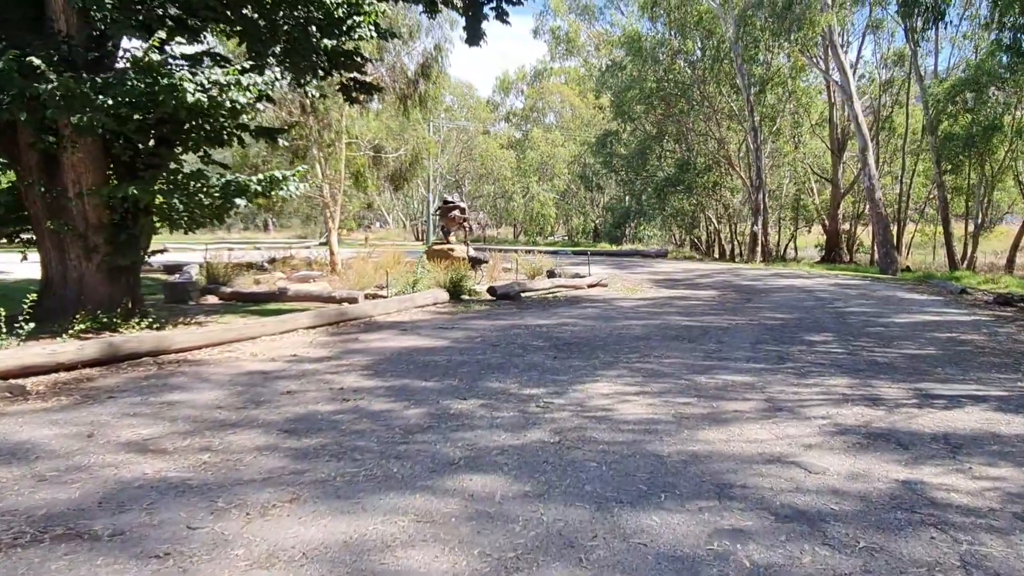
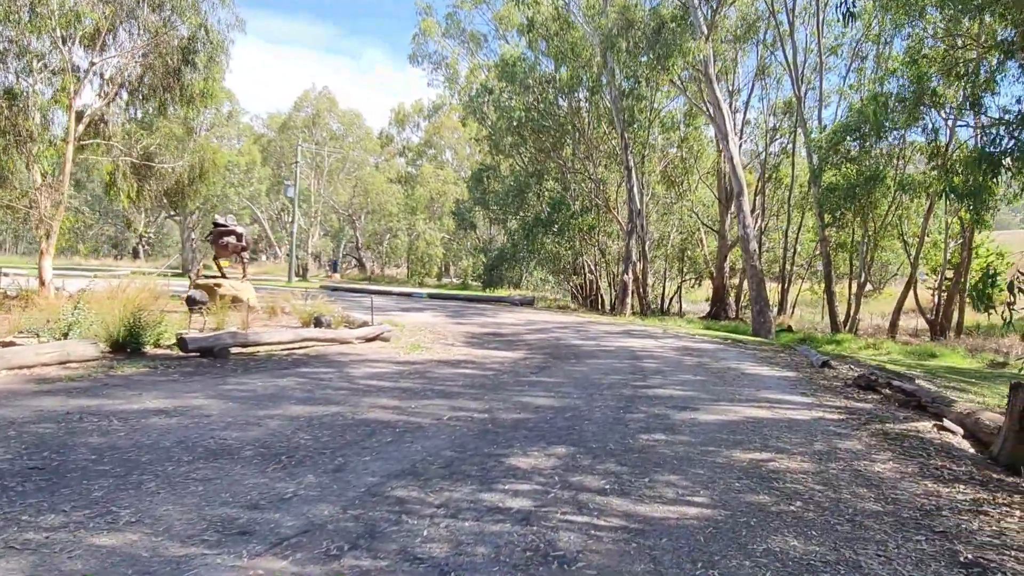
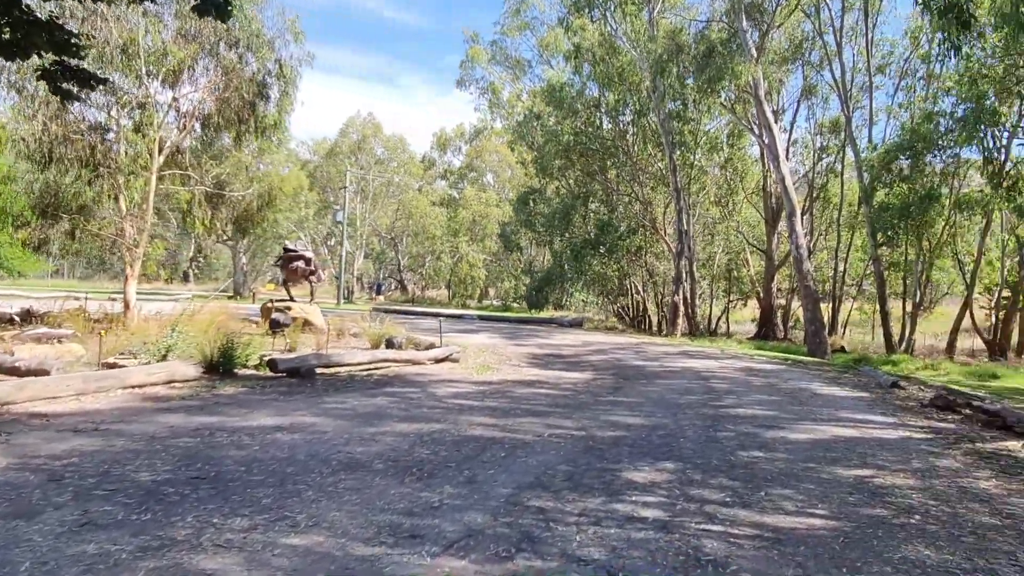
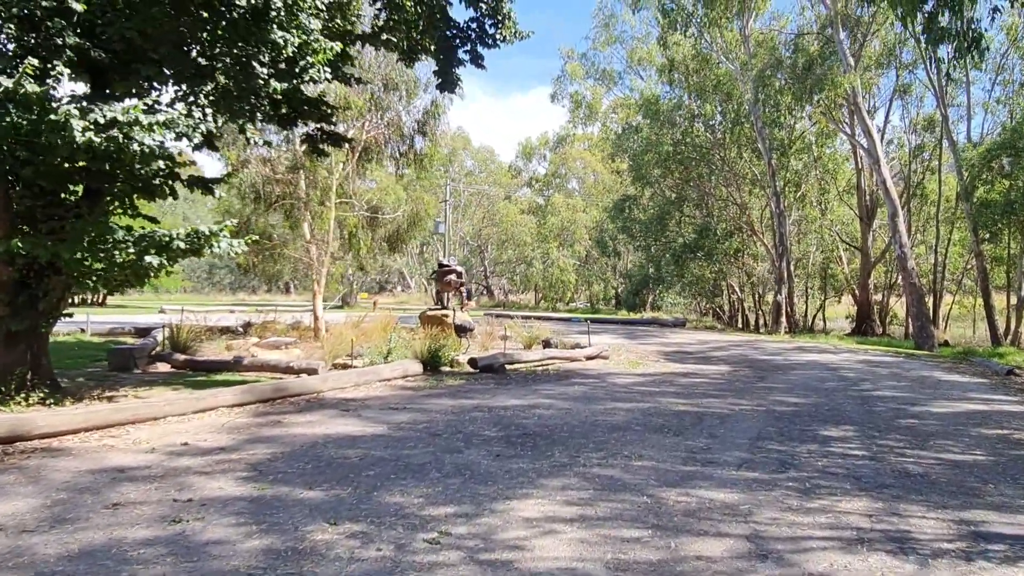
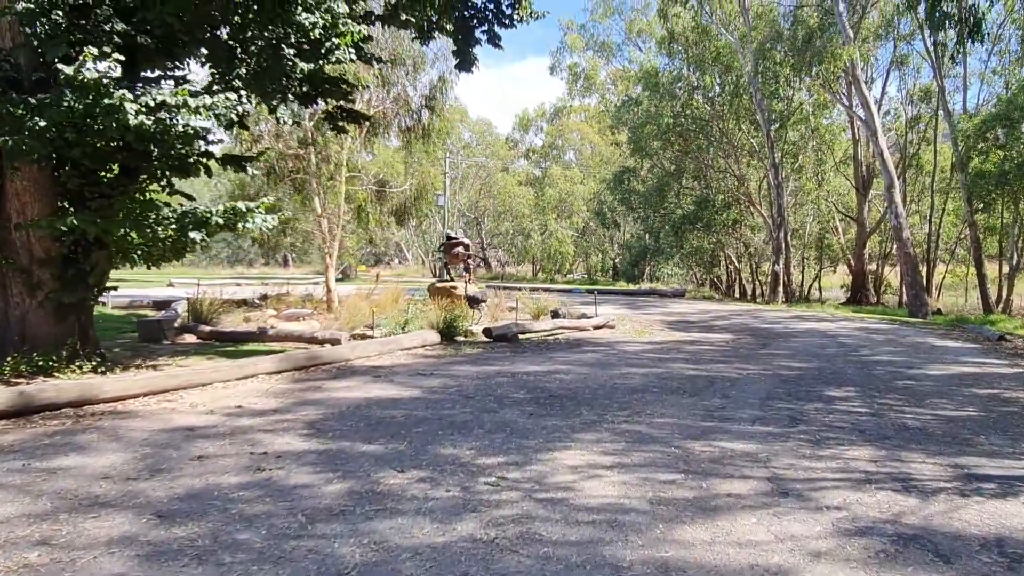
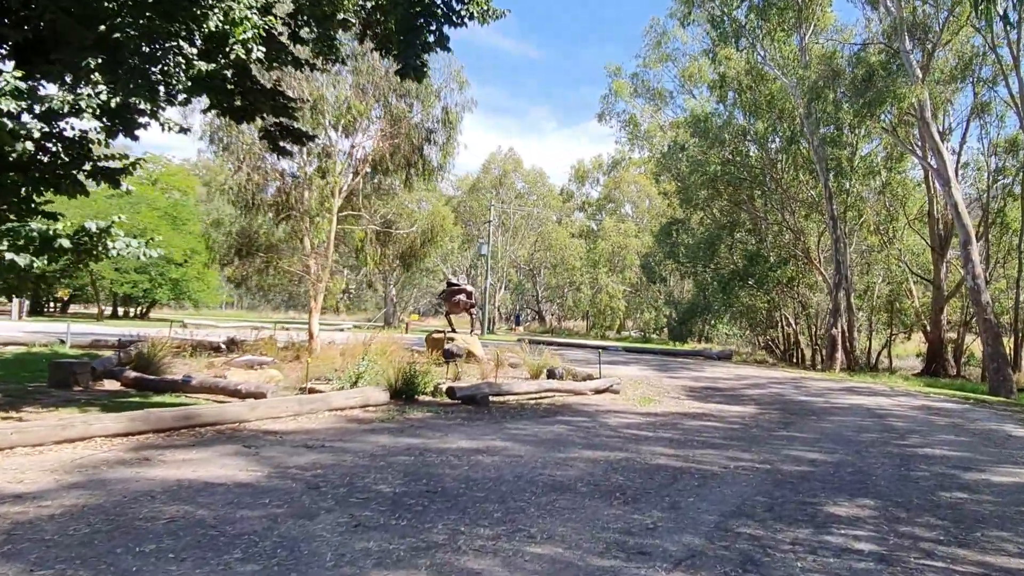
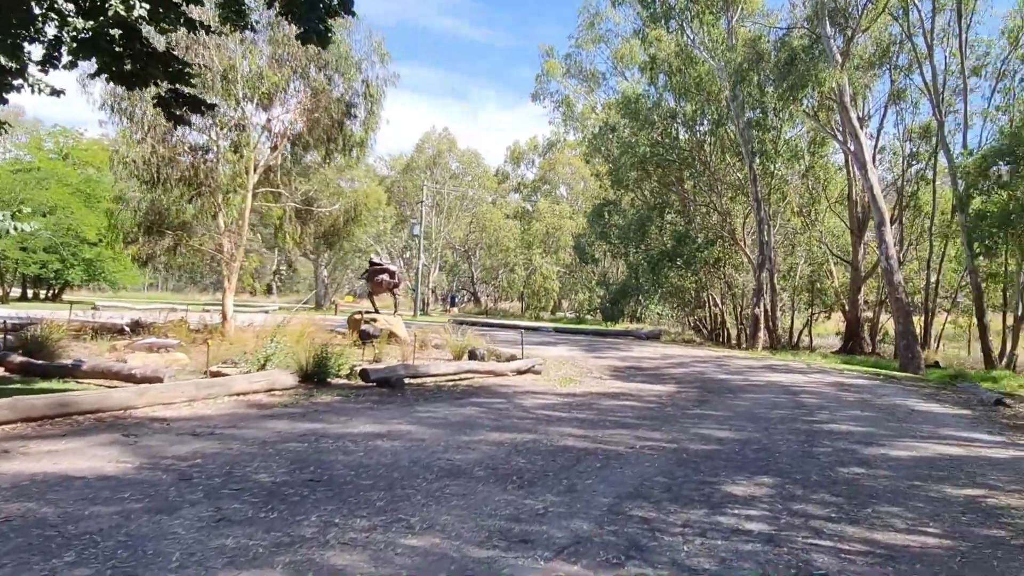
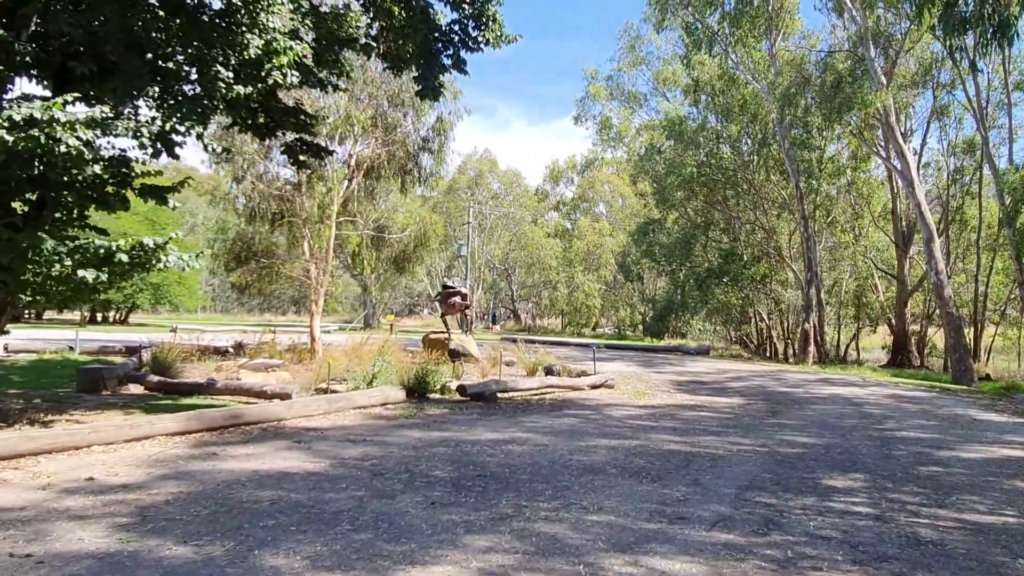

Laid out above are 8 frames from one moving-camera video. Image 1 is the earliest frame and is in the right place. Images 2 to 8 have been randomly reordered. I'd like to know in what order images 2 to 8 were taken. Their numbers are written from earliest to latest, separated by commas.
5, 4, 8, 6, 7, 3, 2
